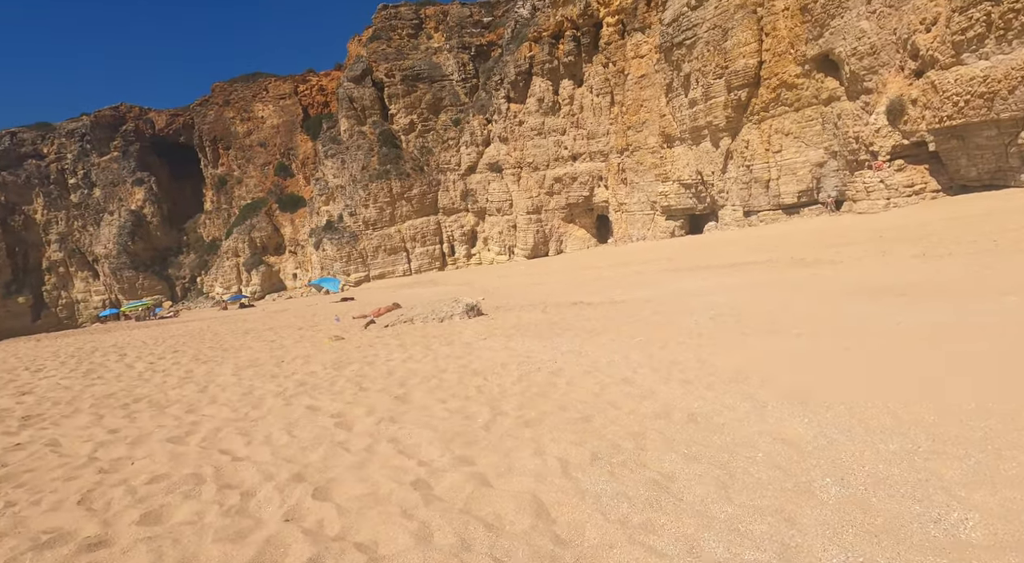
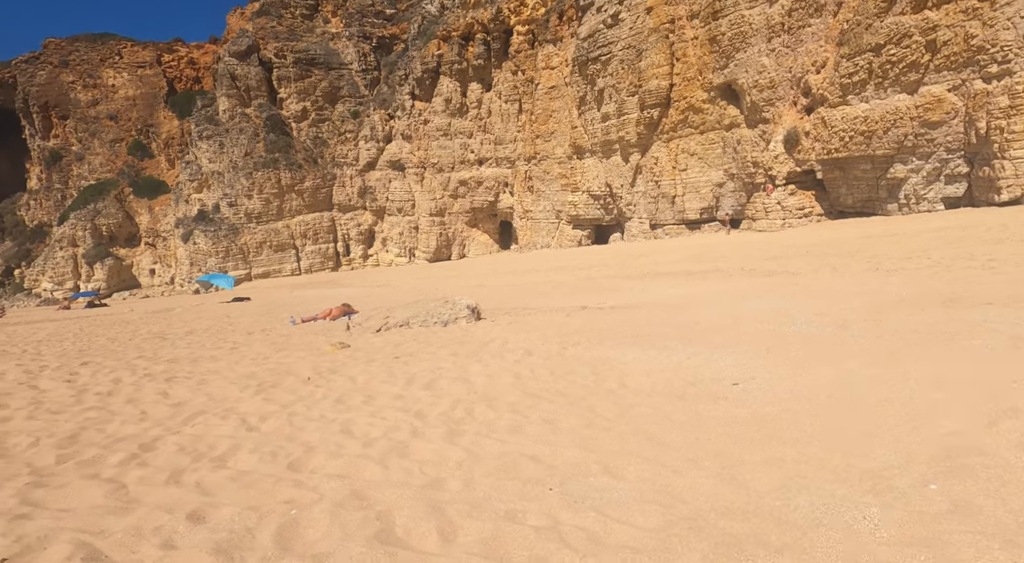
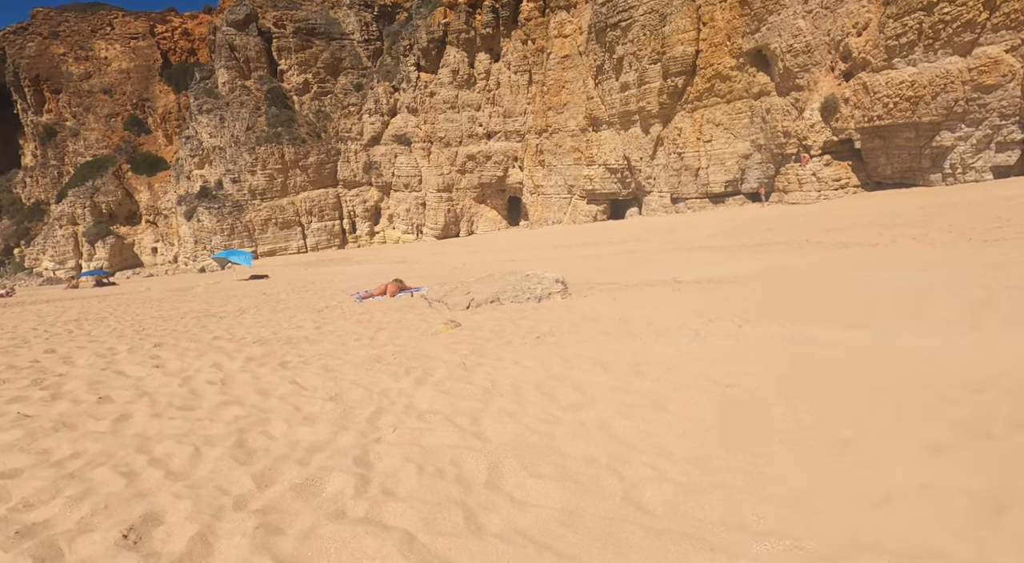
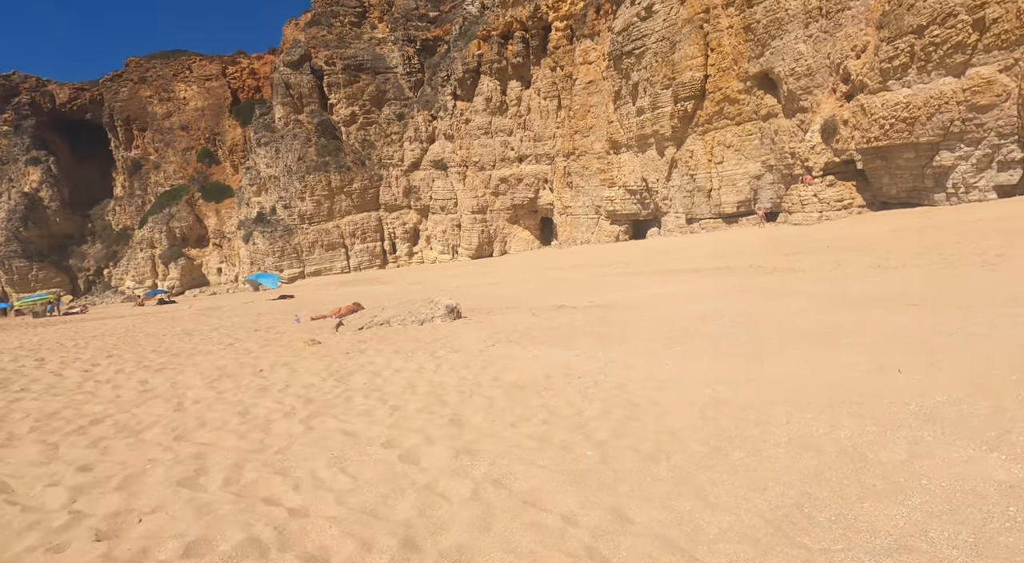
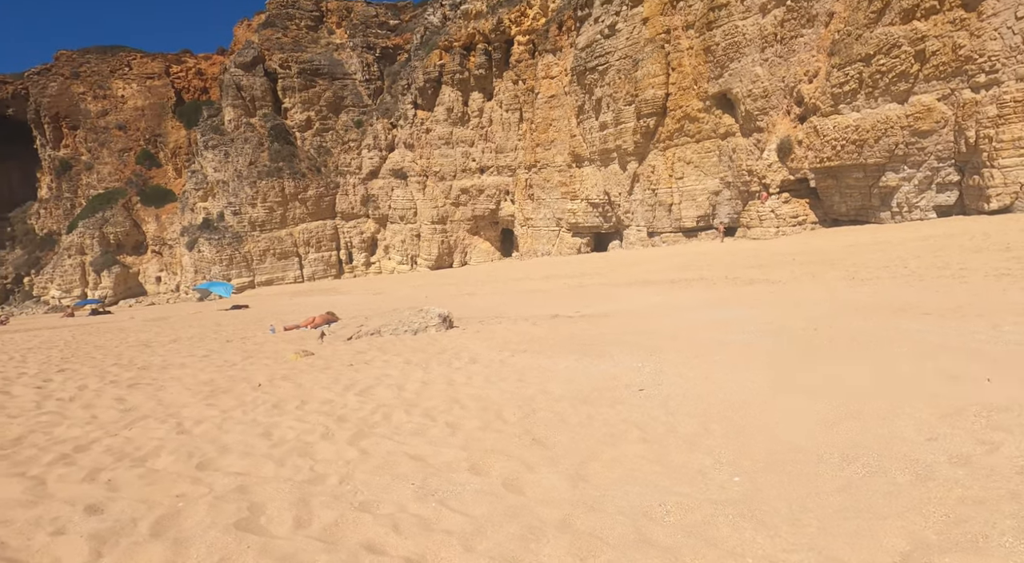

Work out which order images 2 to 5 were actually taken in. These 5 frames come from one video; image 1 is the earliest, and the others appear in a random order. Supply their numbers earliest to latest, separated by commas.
4, 5, 2, 3
